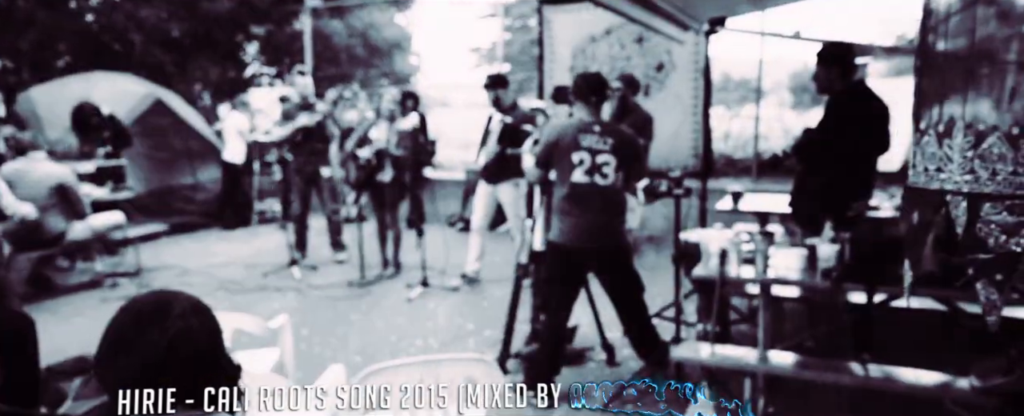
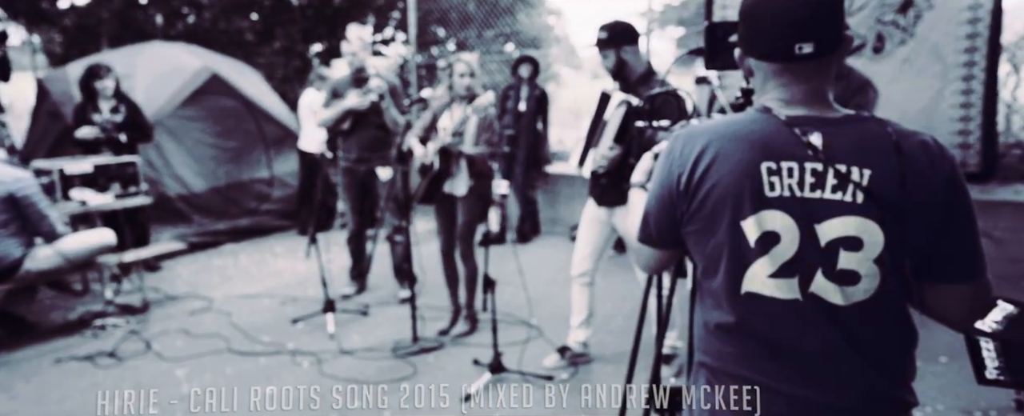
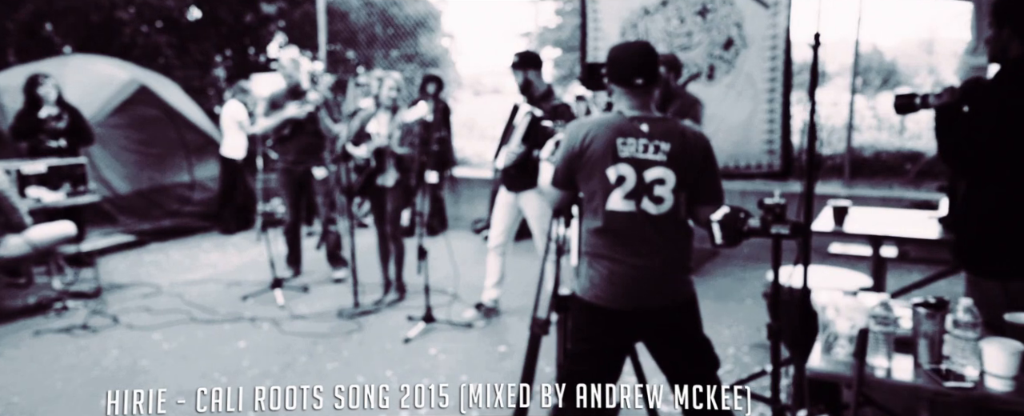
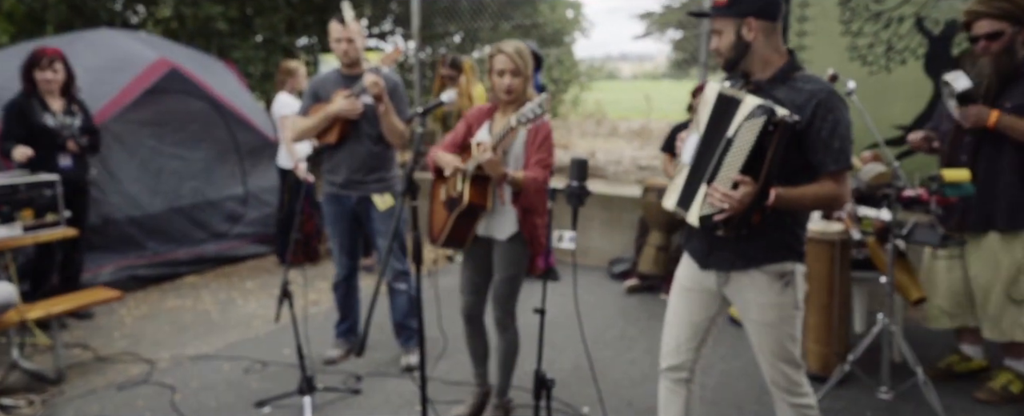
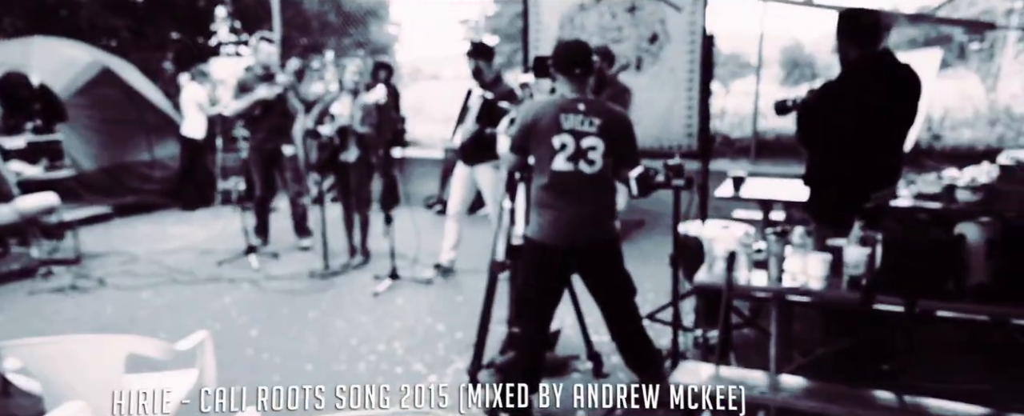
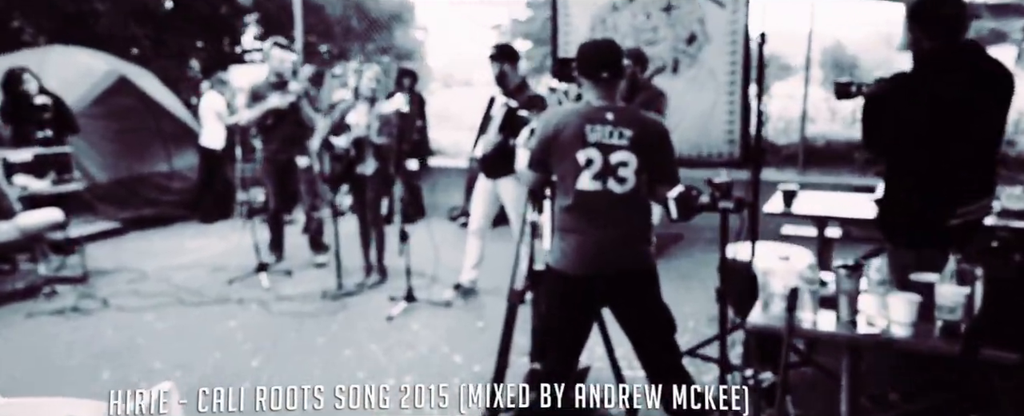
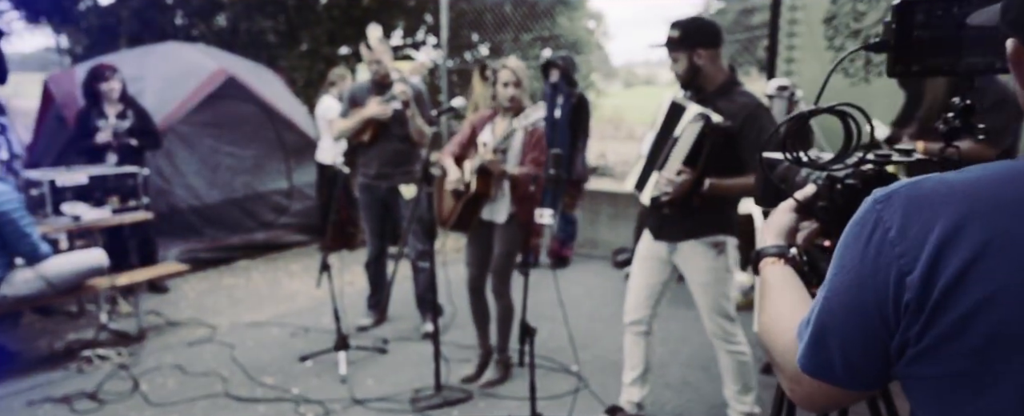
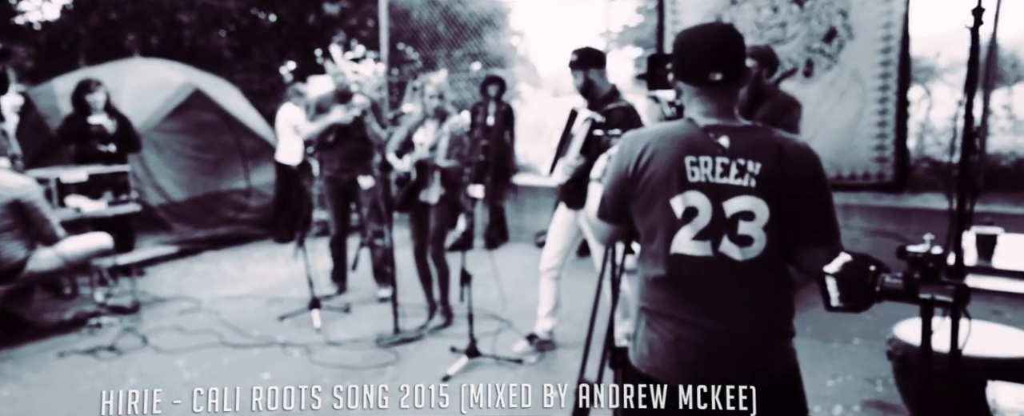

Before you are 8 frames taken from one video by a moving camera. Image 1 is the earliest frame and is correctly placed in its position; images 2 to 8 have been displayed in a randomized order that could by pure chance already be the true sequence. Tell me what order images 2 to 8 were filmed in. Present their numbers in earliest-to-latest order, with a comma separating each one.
5, 6, 3, 8, 2, 7, 4
